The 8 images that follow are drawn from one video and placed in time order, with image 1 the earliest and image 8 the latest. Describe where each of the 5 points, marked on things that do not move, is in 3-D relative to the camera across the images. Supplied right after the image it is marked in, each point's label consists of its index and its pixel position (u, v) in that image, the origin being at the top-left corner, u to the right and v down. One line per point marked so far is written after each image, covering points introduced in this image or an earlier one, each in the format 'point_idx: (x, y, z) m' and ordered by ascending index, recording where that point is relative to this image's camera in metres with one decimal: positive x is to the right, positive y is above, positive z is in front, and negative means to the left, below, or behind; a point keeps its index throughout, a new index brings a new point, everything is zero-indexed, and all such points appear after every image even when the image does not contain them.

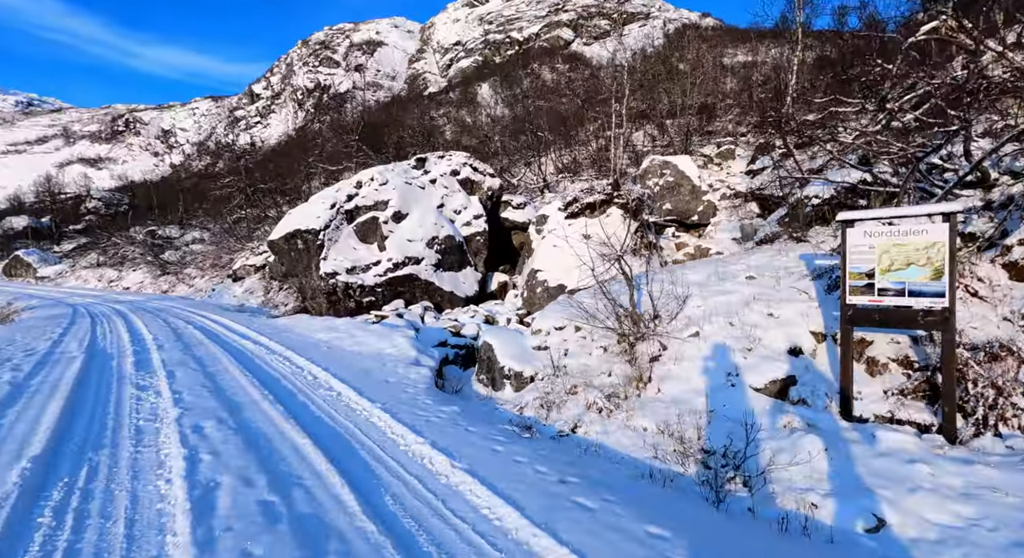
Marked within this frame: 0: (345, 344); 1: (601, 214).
0: (-2.7, -1.1, +8.7) m
1: (+2.6, +1.9, +15.1) m
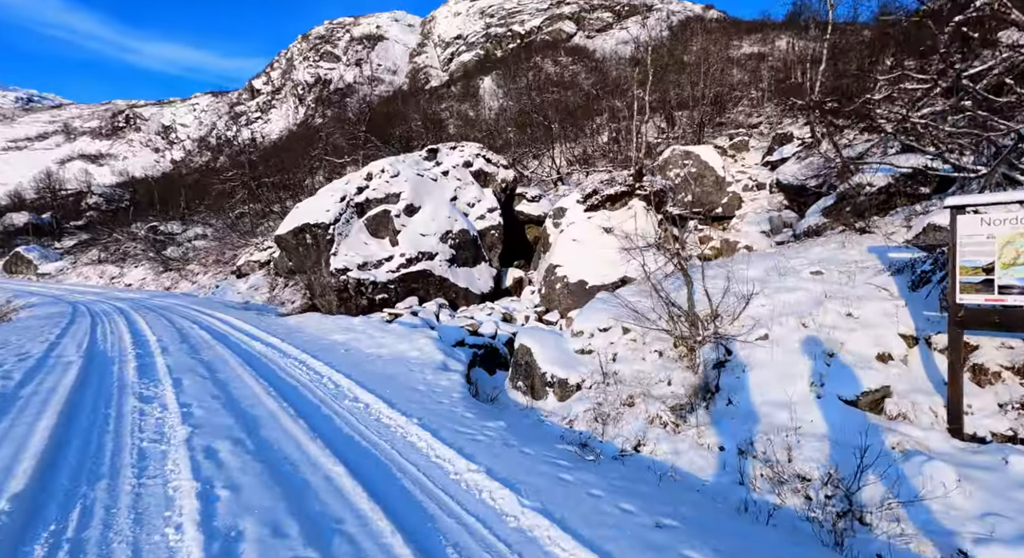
0: (-2.2, -1.1, +8.1) m
1: (+3.0, +2.0, +14.4) m
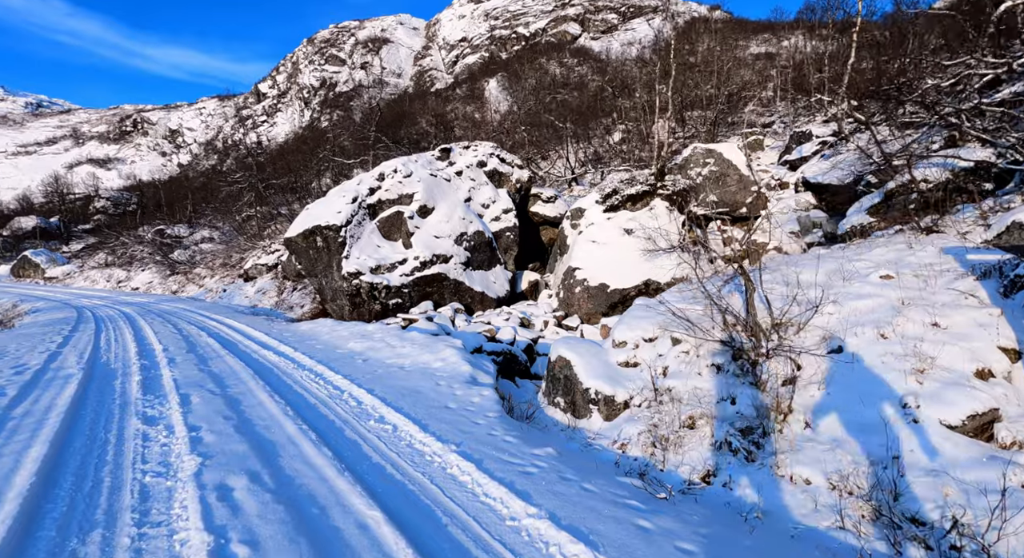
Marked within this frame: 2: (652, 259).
0: (-1.8, -1.1, +7.6) m
1: (+3.5, +1.9, +13.9) m
2: (+3.4, +0.5, +12.8) m
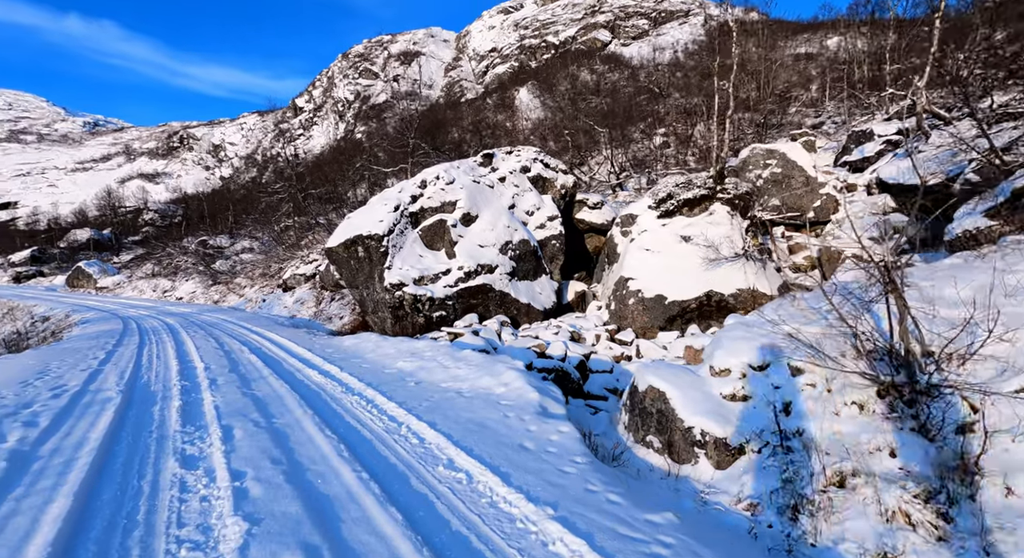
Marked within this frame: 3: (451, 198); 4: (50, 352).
0: (-1.0, -1.3, +7.0) m
1: (+4.7, +1.7, +13.0) m
2: (+4.5, +0.2, +11.8) m
3: (-1.8, +2.4, +15.3) m
4: (-10.5, -1.6, +12.1) m
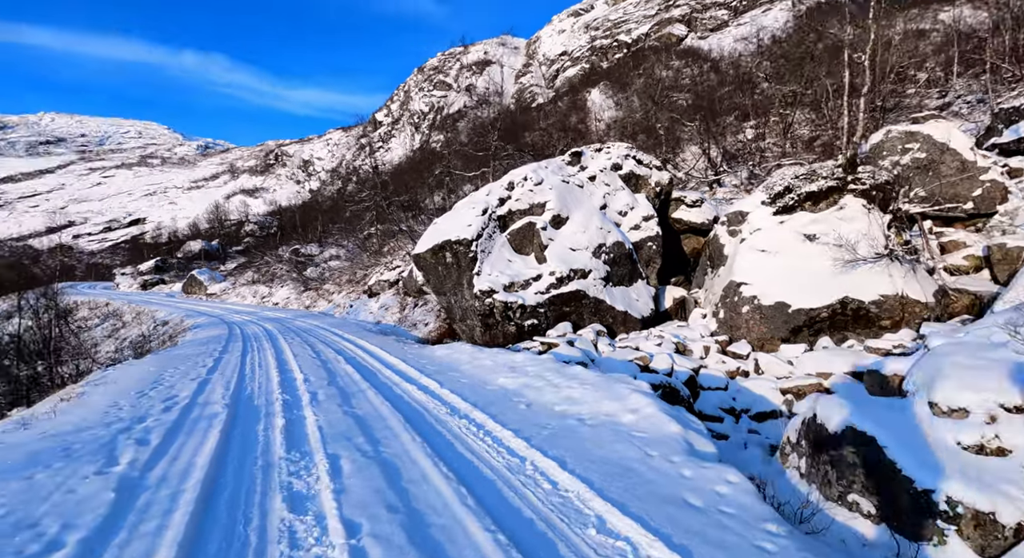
0: (+0.5, -1.4, +6.2) m
1: (+6.9, +1.6, +11.4) m
2: (+6.6, +0.2, +10.3) m
3: (+0.8, +2.2, +14.6) m
4: (-8.3, -1.9, +12.7) m
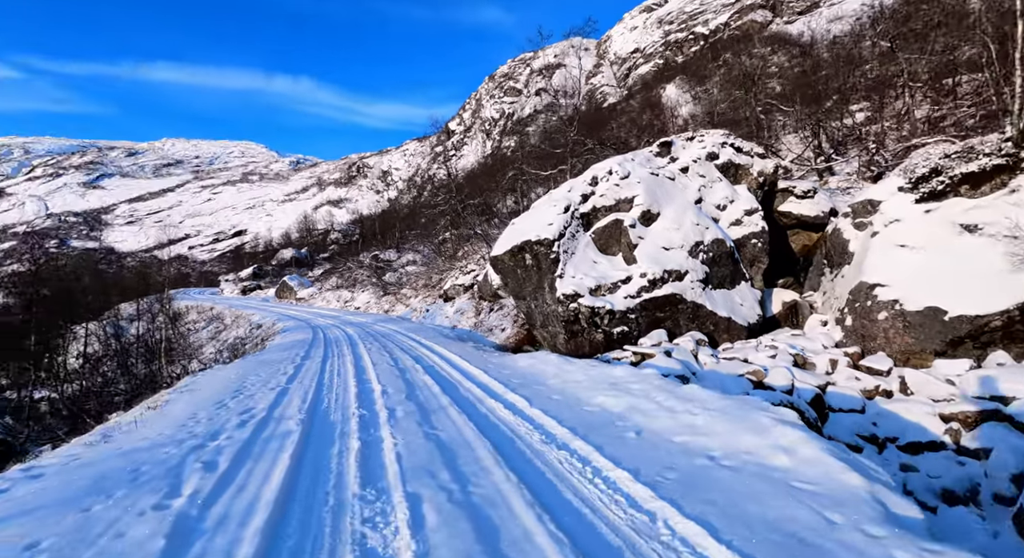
0: (+1.5, -1.5, +5.1) m
1: (+8.6, +1.6, +9.4) m
2: (+8.1, +0.2, +8.3) m
3: (+2.9, +2.1, +13.4) m
4: (-6.3, -2.0, +12.7) m
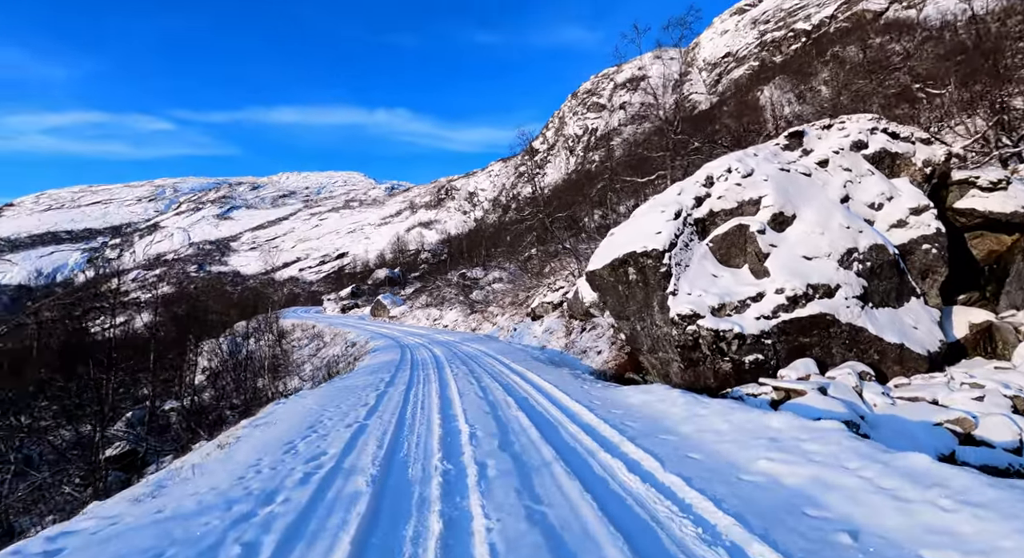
0: (+2.5, -1.6, +3.2) m
1: (+10.1, +1.4, +6.4) m
2: (+9.5, 0.0, +5.4) m
3: (+5.1, +1.8, +11.3) m
4: (-4.0, -2.5, +11.9) m
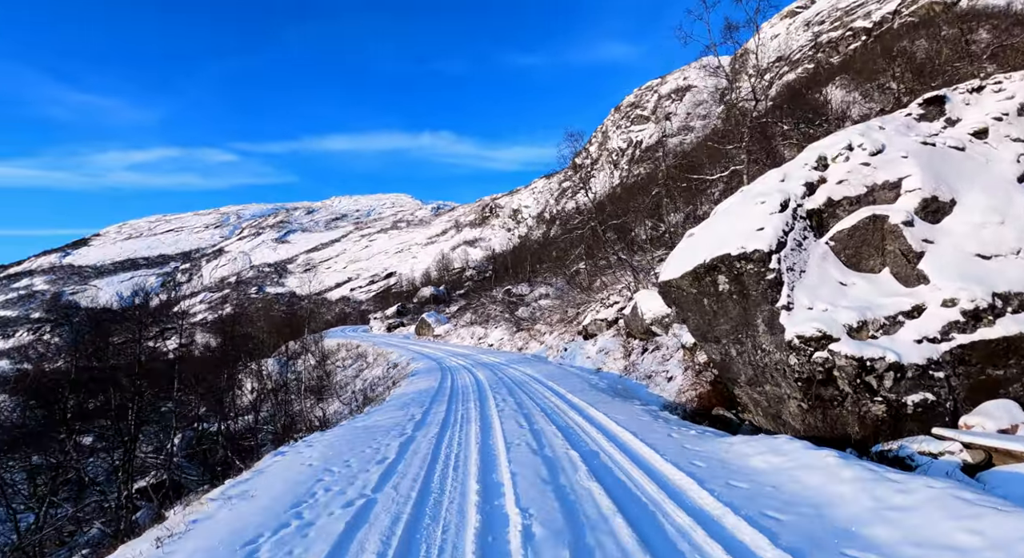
0: (+2.8, -1.5, +0.6) m
1: (+10.6, +1.5, +3.3) m
2: (+9.9, +0.2, +2.2) m
3: (+6.1, +1.6, +8.5) m
4: (-2.9, -2.8, +9.8) m
